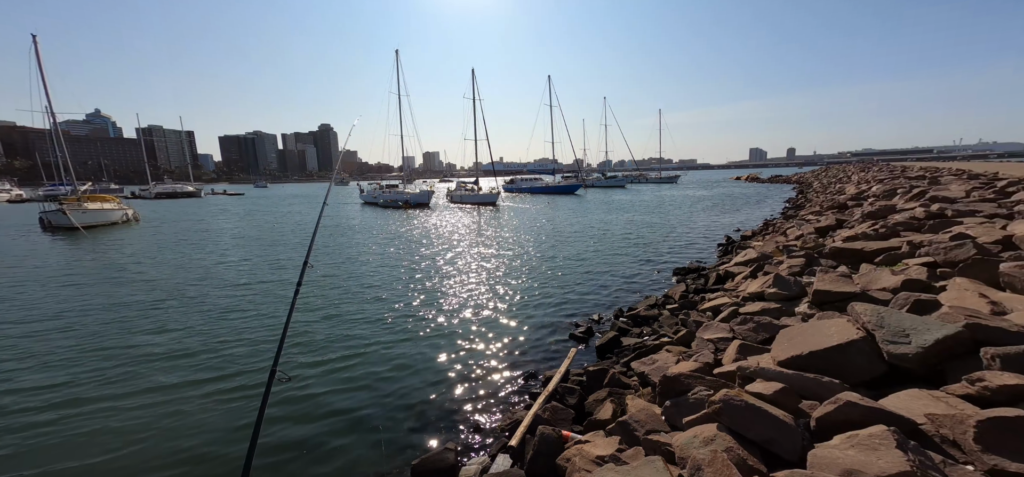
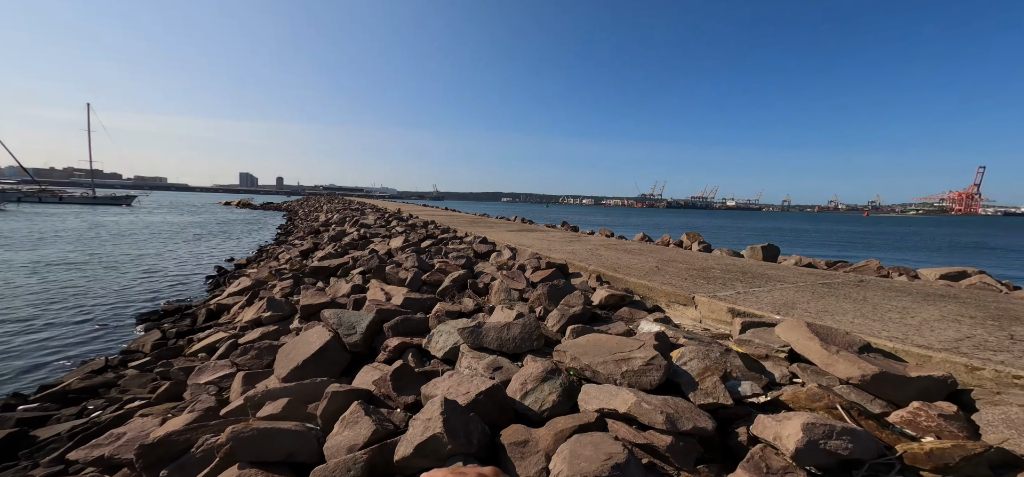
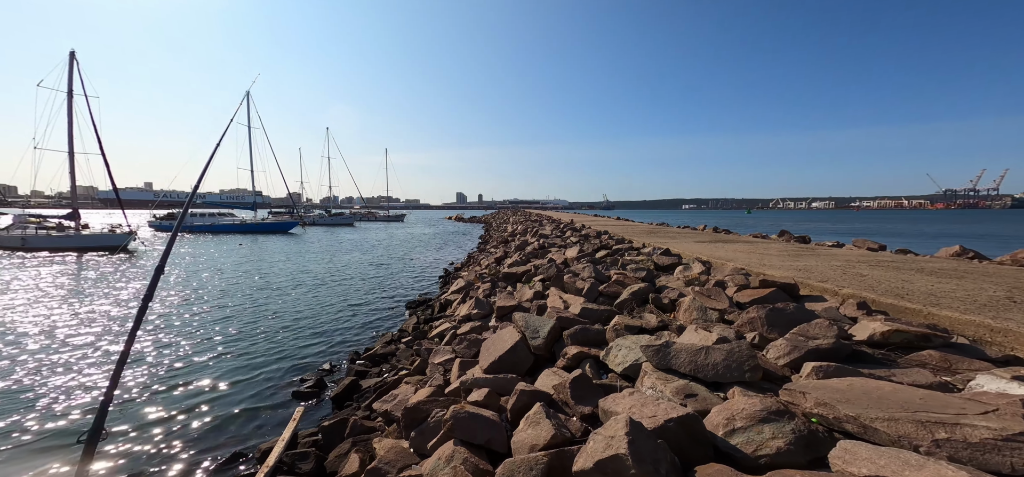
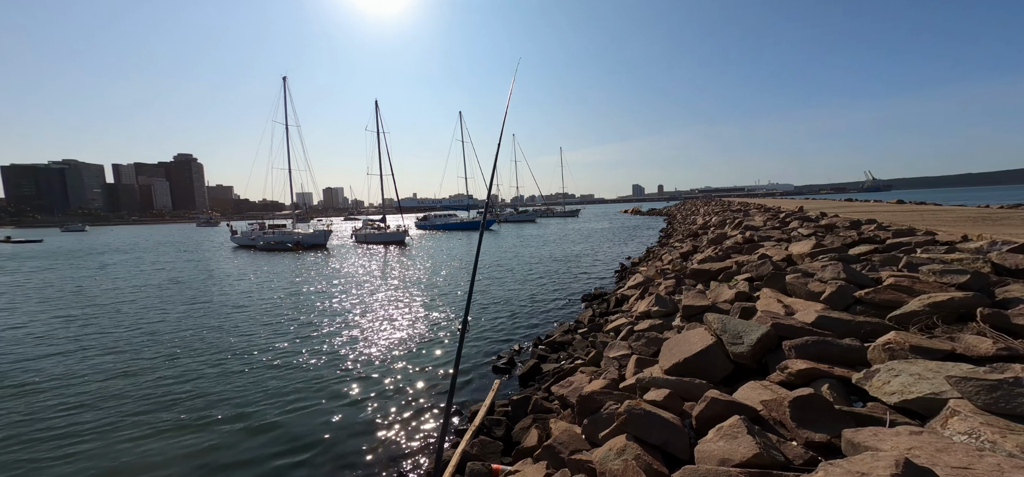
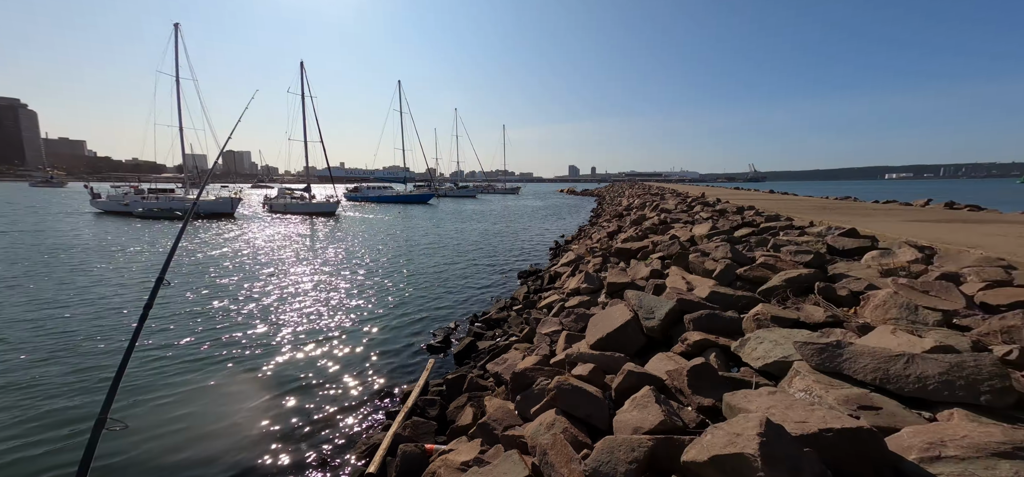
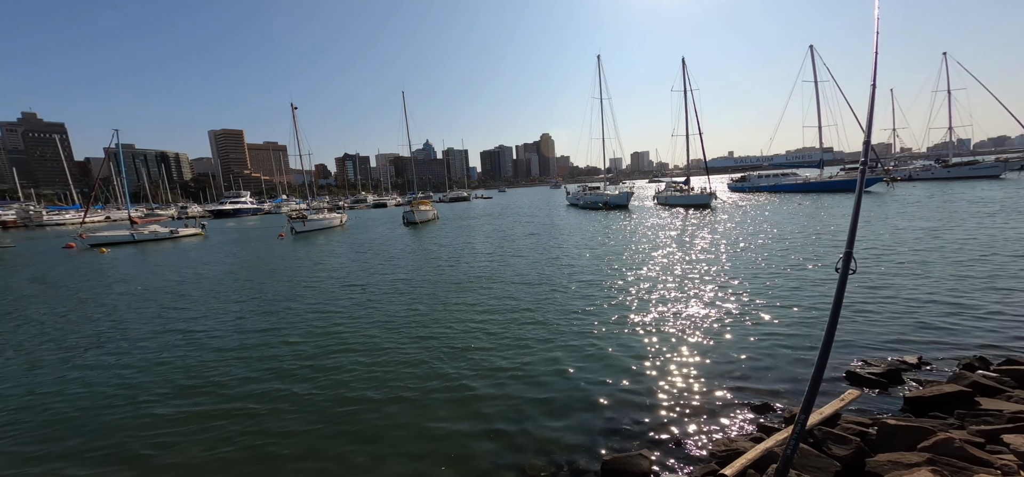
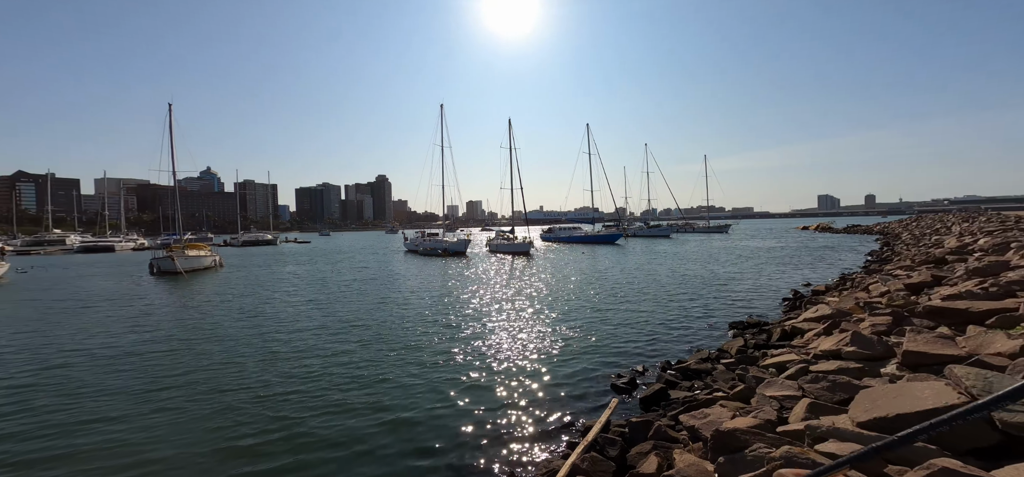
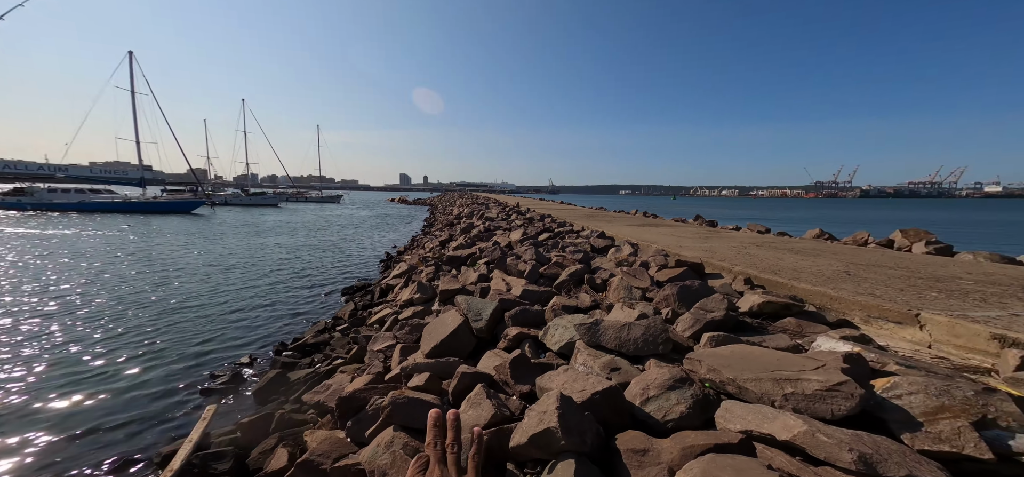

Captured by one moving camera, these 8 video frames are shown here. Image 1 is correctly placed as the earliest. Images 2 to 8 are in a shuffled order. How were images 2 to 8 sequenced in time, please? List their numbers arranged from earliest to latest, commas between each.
5, 8, 2, 3, 4, 7, 6
